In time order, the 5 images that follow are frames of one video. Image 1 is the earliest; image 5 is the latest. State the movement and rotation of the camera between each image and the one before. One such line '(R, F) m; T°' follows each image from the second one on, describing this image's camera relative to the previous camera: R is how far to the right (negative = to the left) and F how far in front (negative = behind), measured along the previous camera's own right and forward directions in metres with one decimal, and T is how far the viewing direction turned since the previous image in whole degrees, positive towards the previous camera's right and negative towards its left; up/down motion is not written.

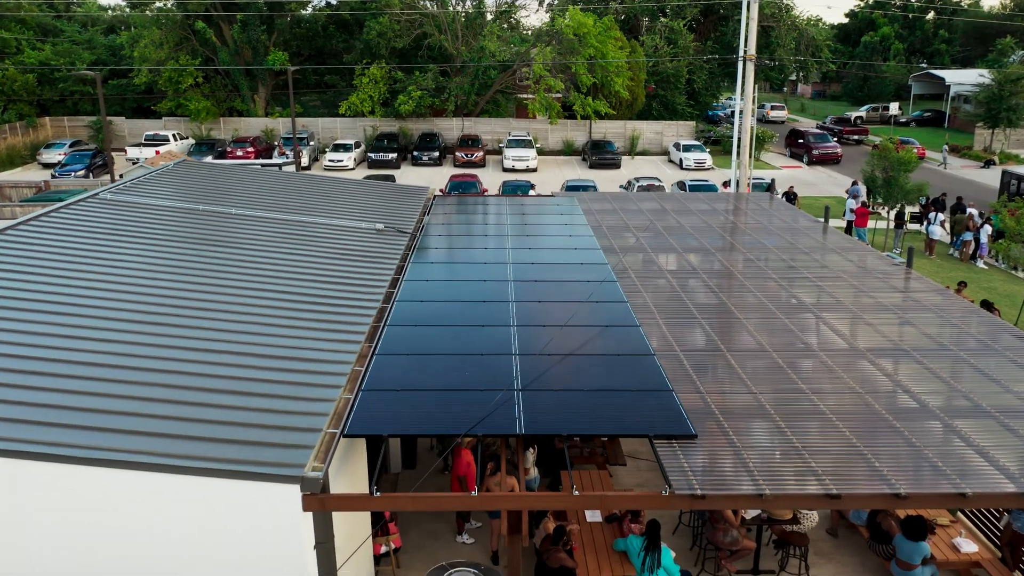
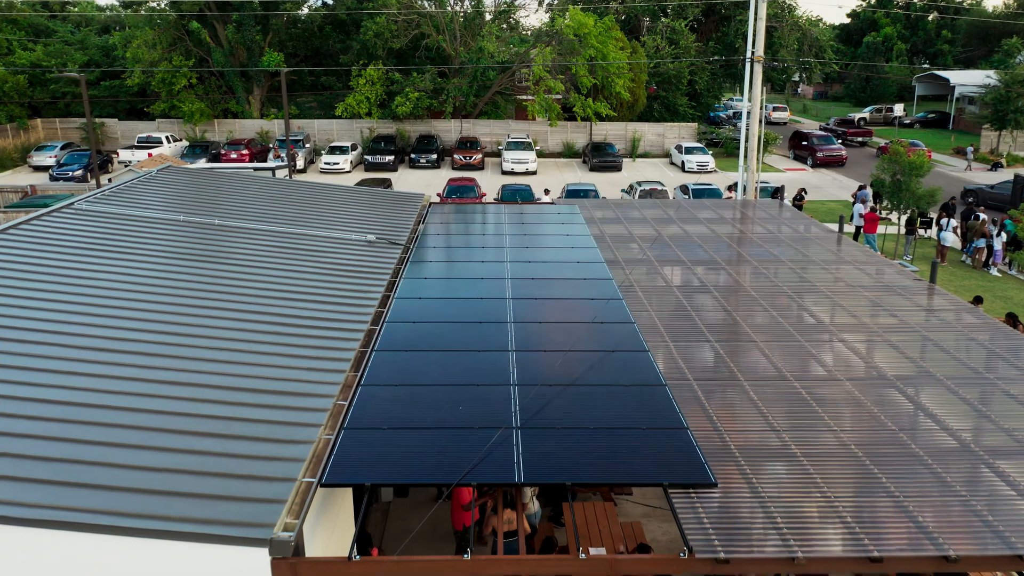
(0.0, +0.7) m; 0°
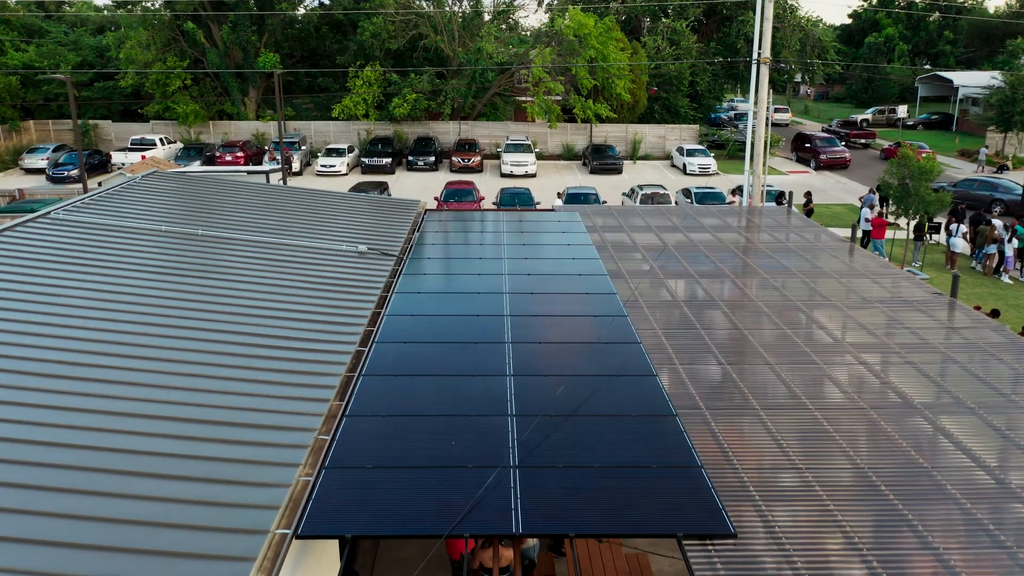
(0.0, +0.6) m; 0°
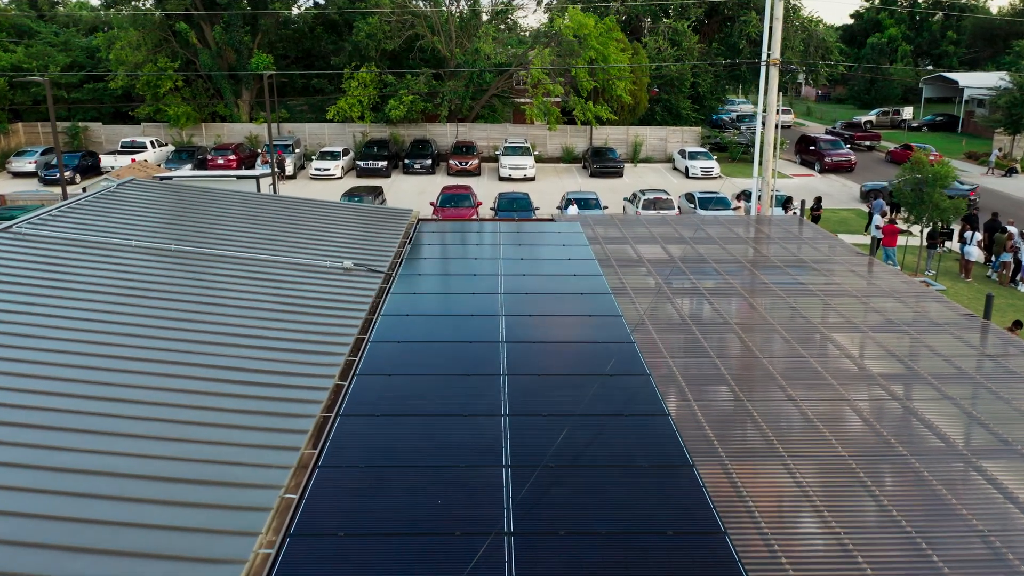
(0.0, +0.8) m; 0°
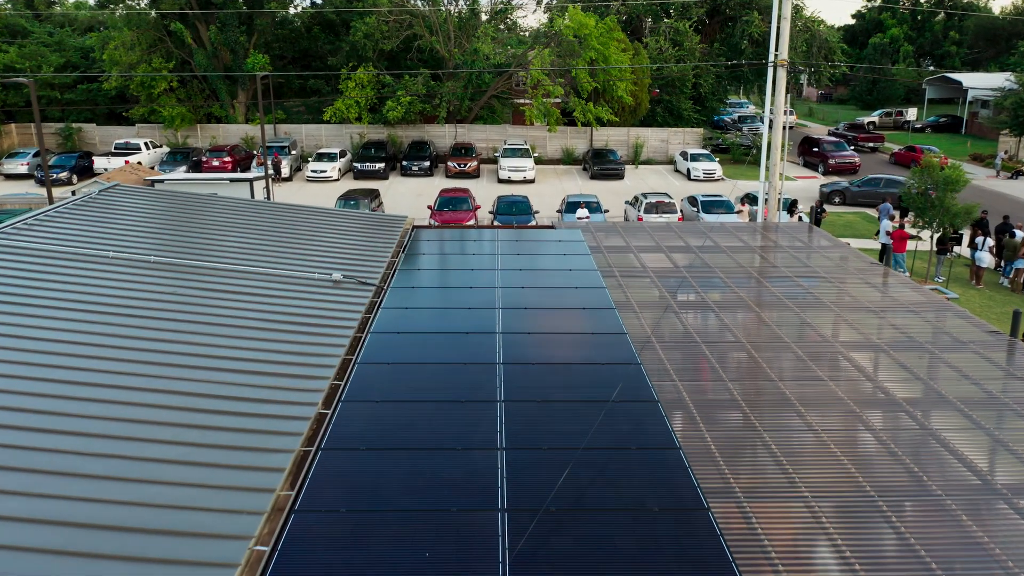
(0.0, +0.5) m; 0°
